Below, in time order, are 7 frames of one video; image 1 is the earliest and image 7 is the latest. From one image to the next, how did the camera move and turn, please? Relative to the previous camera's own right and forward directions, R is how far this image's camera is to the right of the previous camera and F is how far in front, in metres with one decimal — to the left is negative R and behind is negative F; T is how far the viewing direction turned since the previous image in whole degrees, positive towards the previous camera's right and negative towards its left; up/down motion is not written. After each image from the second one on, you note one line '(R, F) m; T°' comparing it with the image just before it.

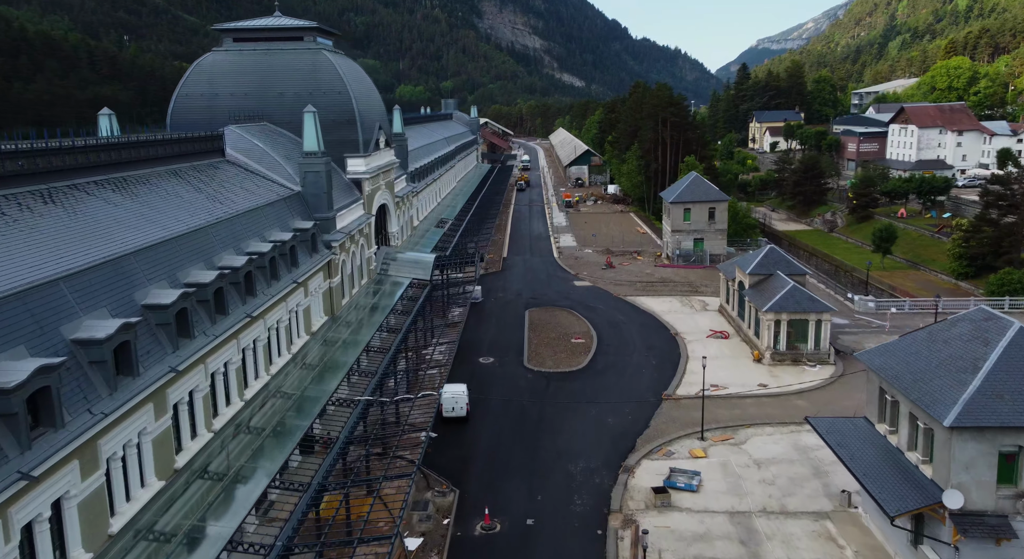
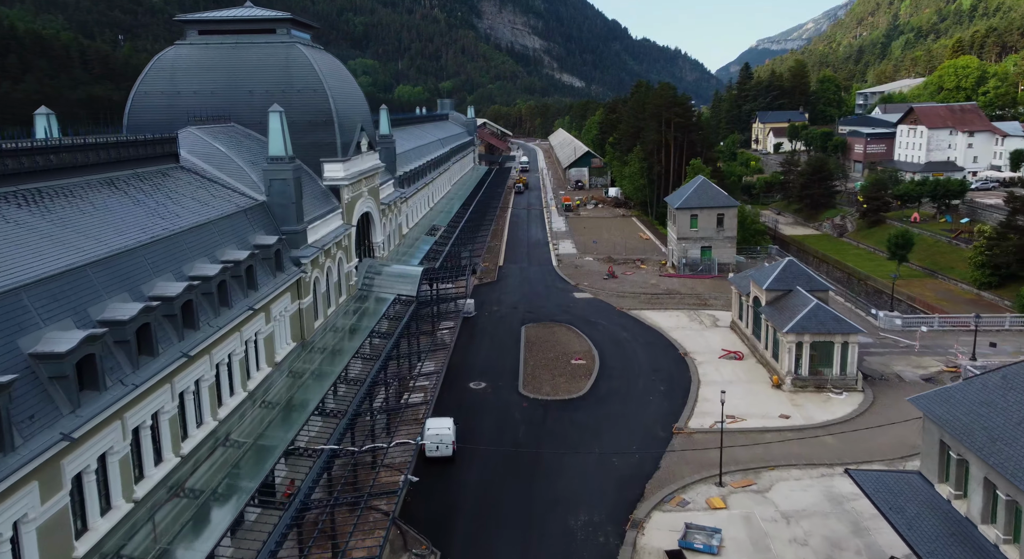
(+0.2, +3.1) m; 0°
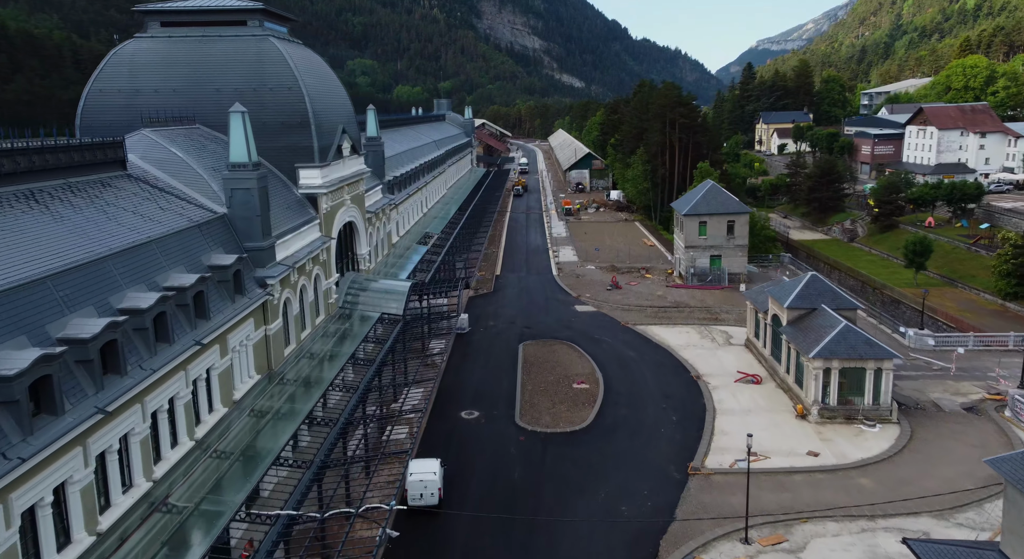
(+0.2, +2.9) m; 0°
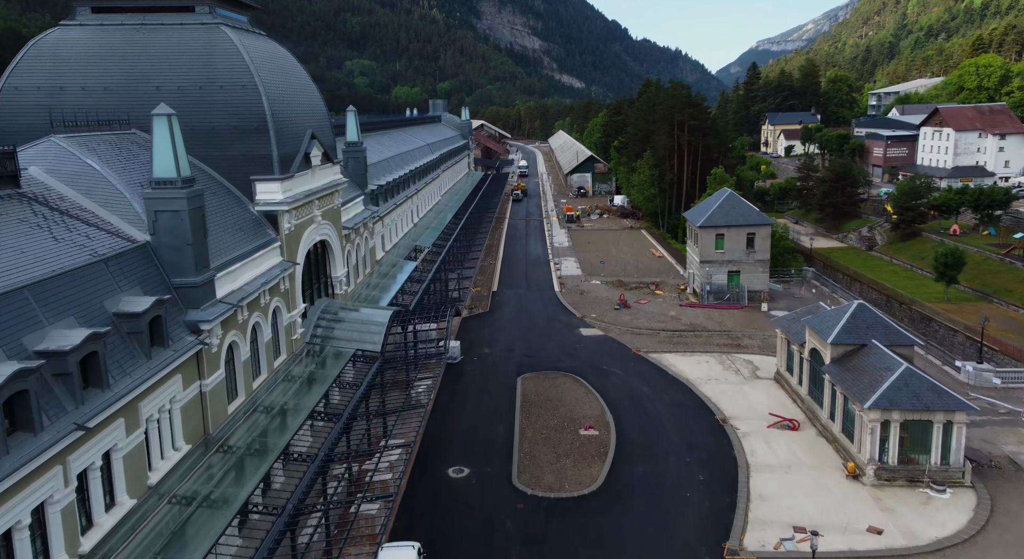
(+0.1, +4.3) m; 0°
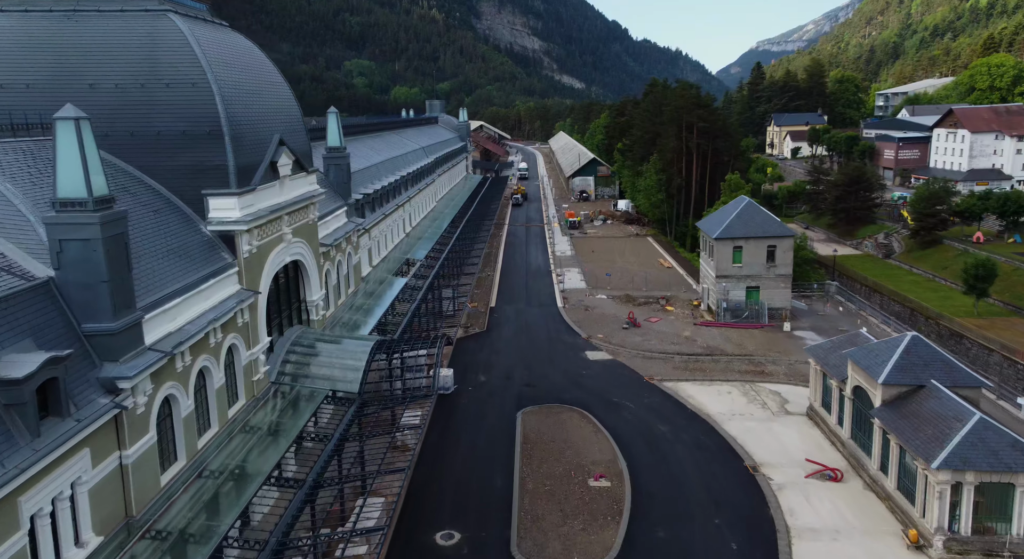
(0.0, +3.5) m; 0°
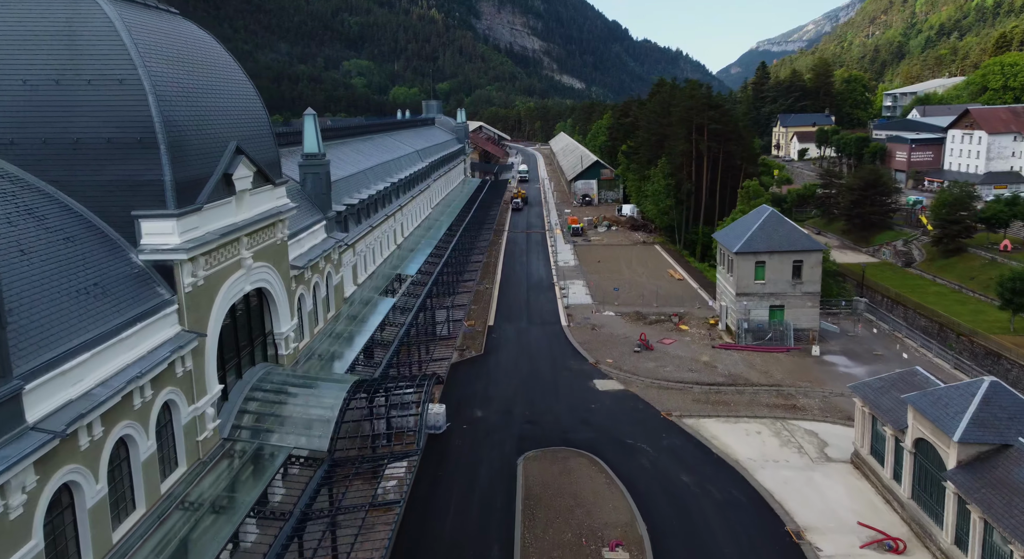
(0.0, +3.6) m; 0°
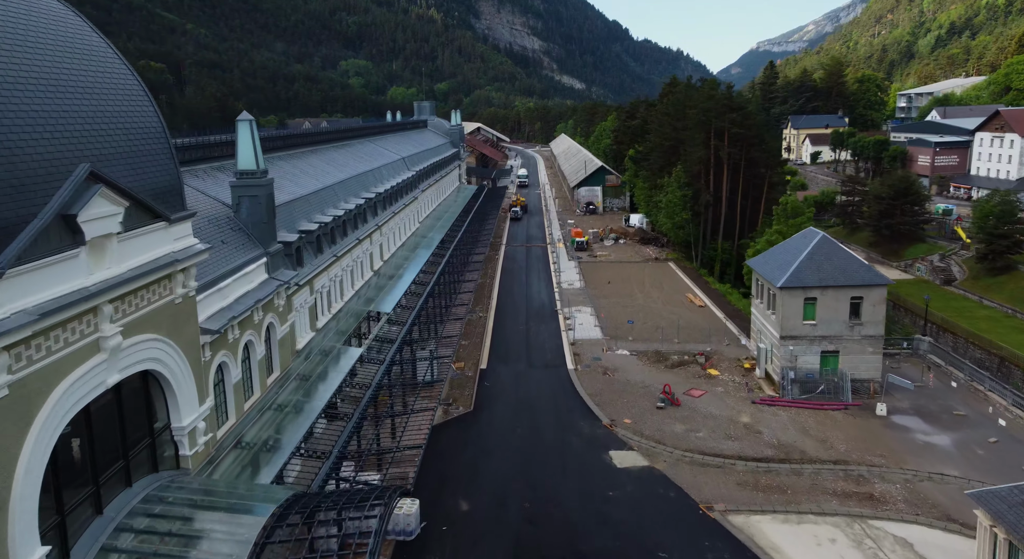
(+0.1, +6.5) m; 0°
